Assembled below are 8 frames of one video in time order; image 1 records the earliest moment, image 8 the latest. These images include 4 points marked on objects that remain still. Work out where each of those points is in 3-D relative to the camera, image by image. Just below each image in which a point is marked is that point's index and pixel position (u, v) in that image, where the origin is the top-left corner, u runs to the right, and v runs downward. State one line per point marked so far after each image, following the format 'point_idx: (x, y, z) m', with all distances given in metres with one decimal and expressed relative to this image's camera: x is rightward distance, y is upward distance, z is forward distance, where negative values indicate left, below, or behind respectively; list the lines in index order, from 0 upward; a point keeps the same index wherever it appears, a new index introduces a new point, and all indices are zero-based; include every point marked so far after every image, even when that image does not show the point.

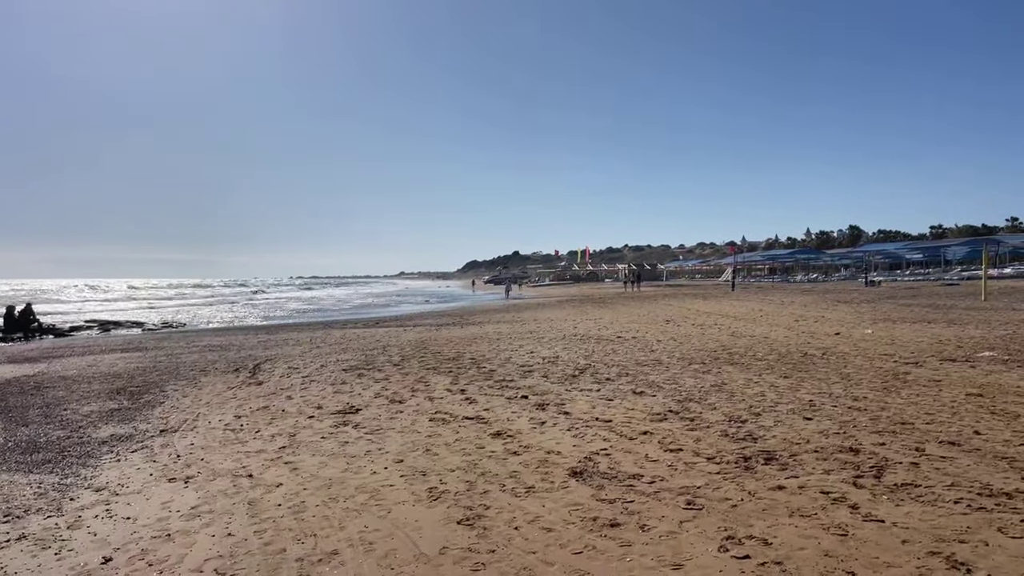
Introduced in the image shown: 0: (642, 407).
0: (+1.4, -1.3, +8.3) m
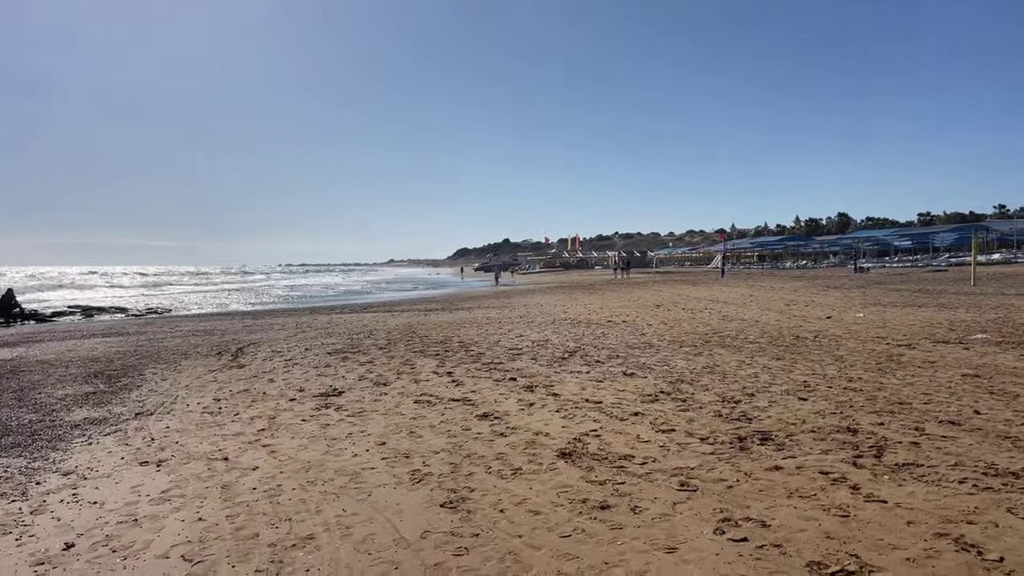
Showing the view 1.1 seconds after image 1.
0: (+1.3, -1.1, +8.1) m
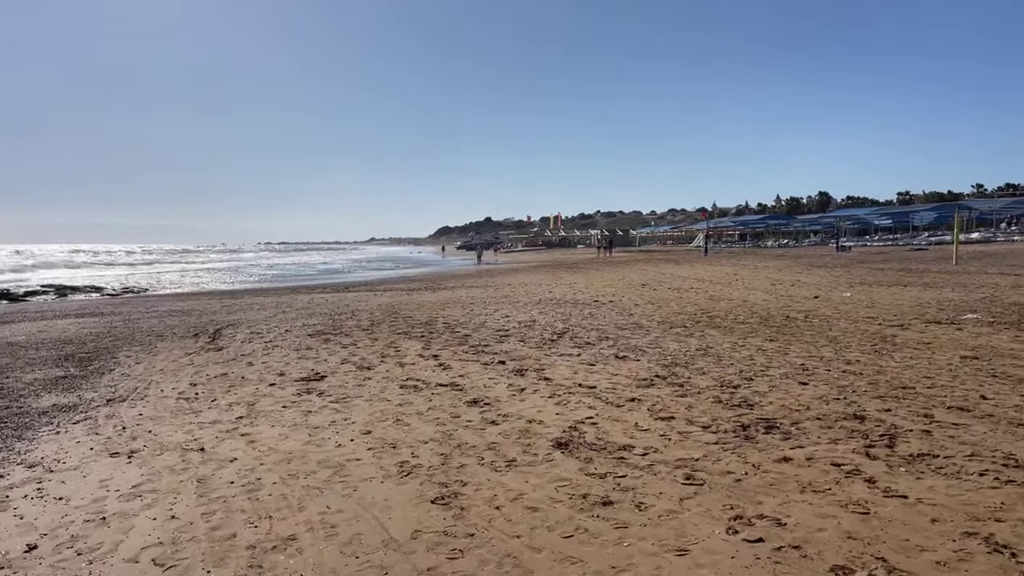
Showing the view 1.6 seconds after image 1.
0: (+1.2, -0.9, +7.8) m
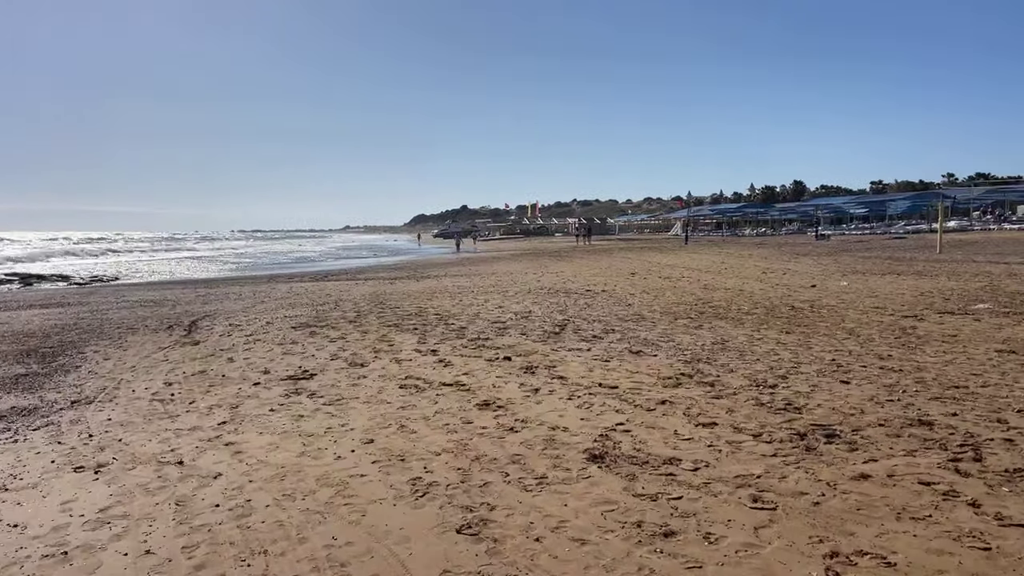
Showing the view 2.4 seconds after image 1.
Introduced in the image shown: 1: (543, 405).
0: (+1.3, -0.8, +7.2) m
1: (+0.2, -0.9, +6.0) m
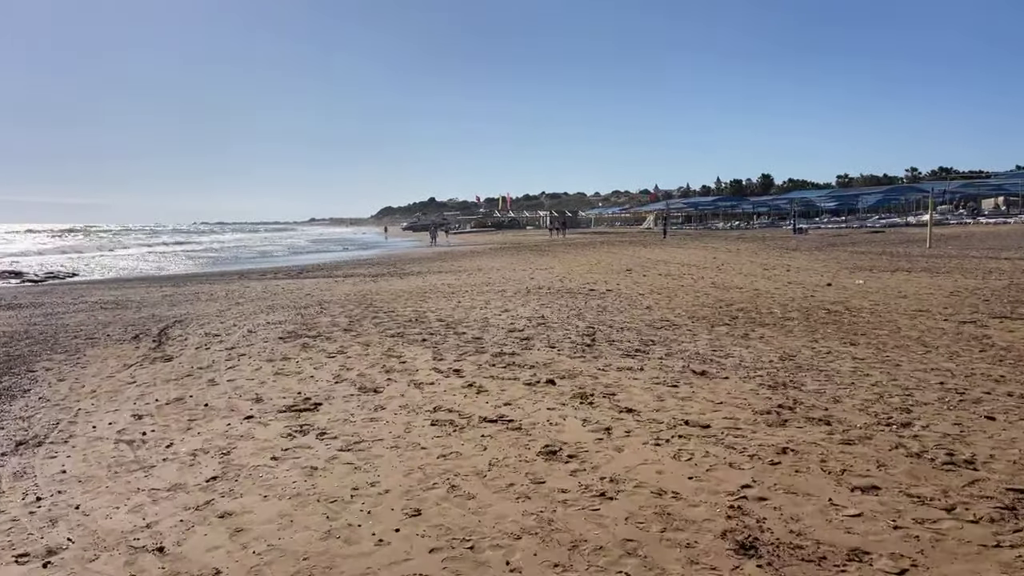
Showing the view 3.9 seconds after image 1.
0: (+1.7, -0.9, +5.9) m
1: (+0.7, -1.0, +4.8) m
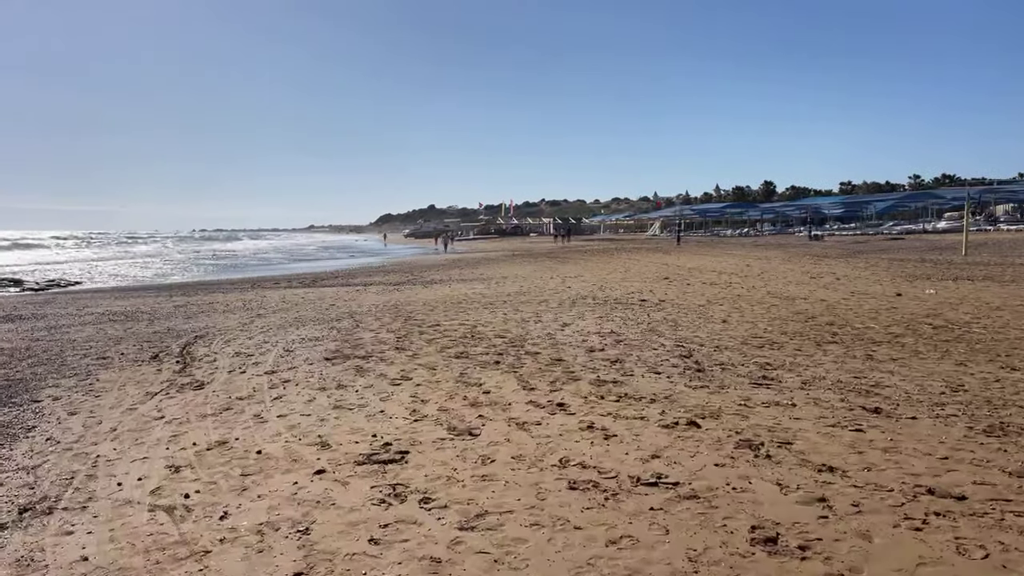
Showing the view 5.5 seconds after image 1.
0: (+2.6, -1.0, +4.6) m
1: (+1.6, -1.1, +3.4) m
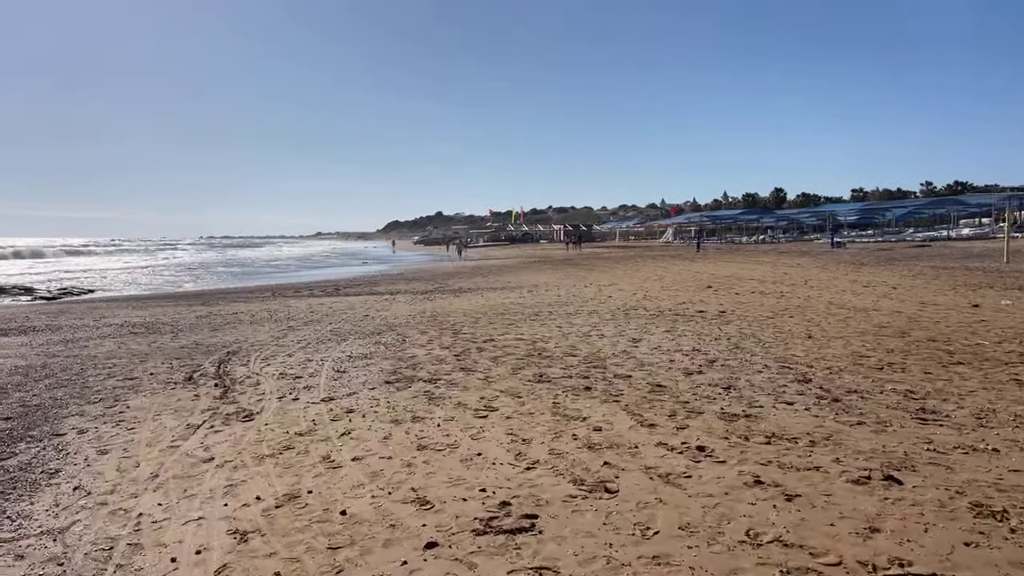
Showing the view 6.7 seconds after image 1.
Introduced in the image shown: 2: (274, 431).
0: (+3.4, -1.1, +3.4) m
1: (+2.4, -1.2, +2.3) m
2: (-1.8, -1.1, +5.9) m
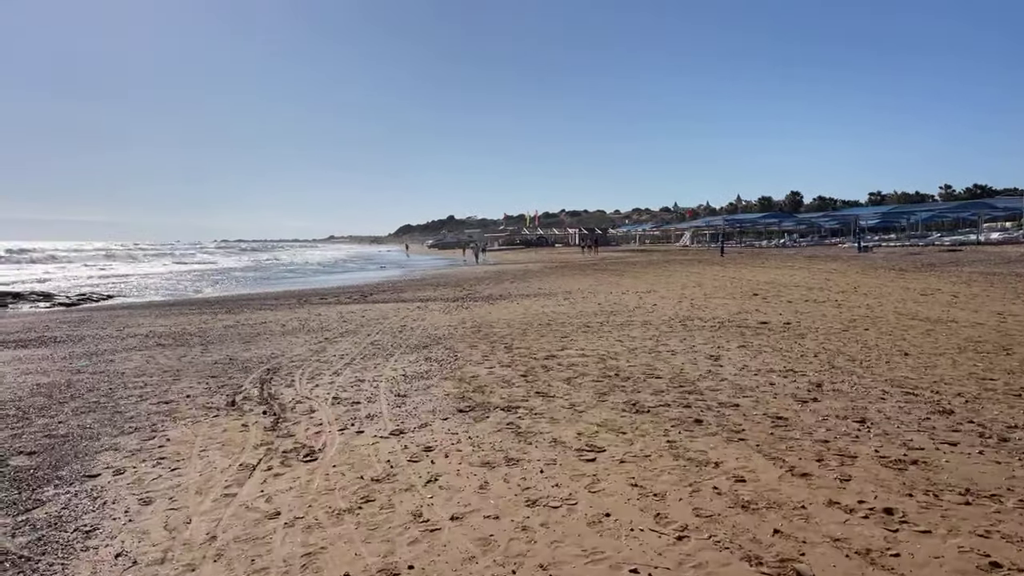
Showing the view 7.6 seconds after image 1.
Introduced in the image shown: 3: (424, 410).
0: (+4.1, -1.2, +2.4) m
1: (+3.1, -1.3, +1.3) m
2: (-1.1, -1.2, +5.0) m
3: (-0.8, -1.0, +6.8) m
